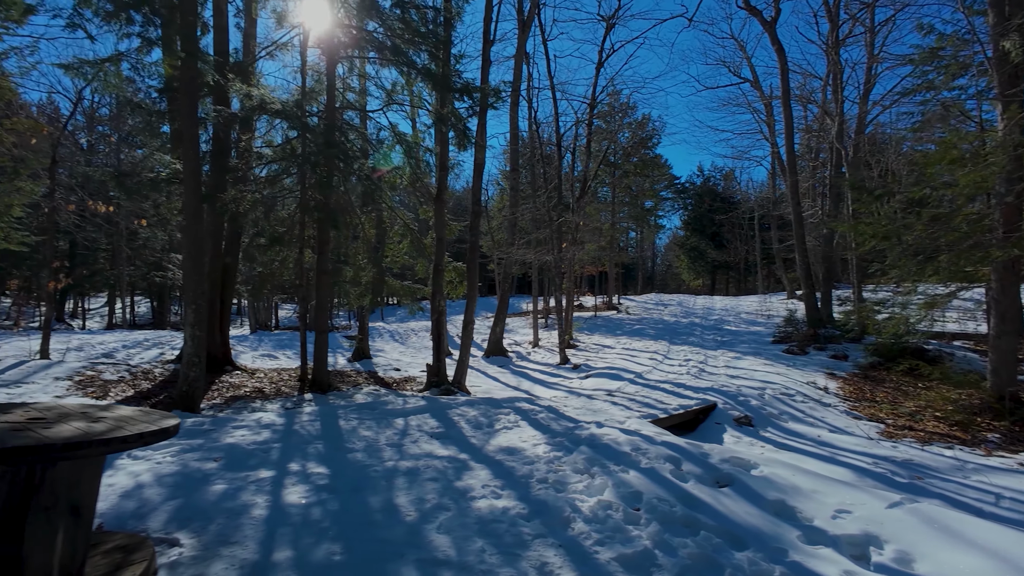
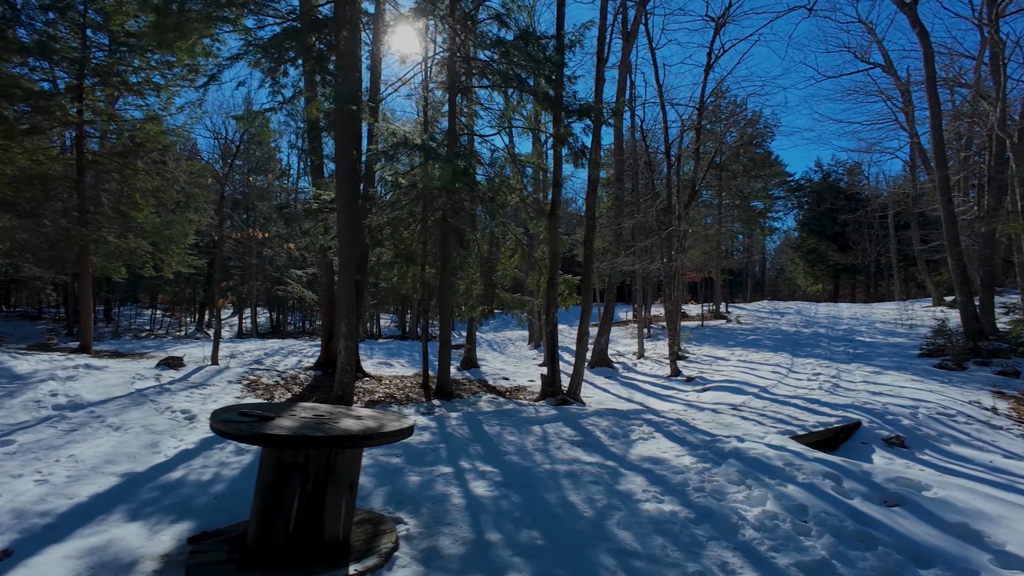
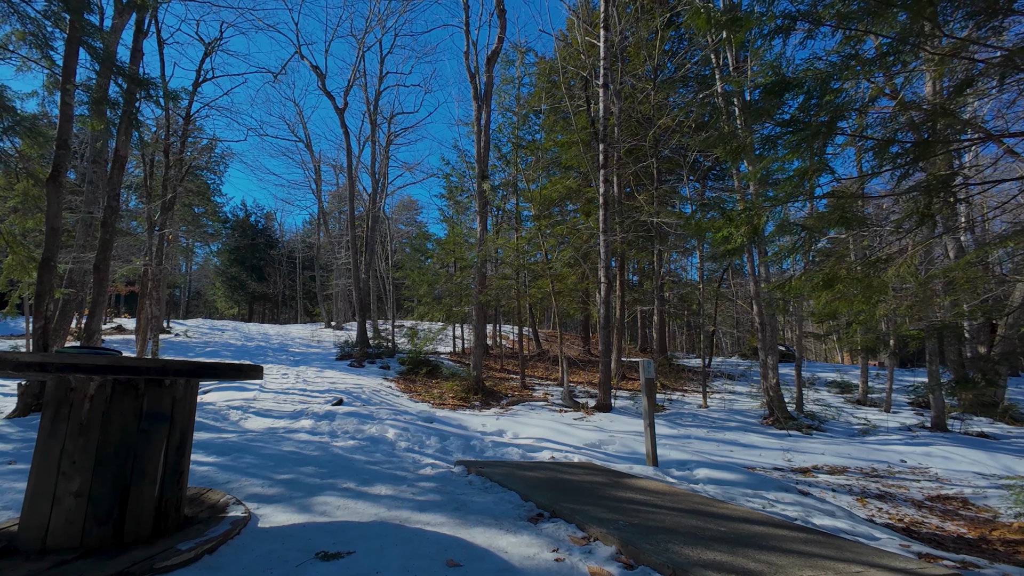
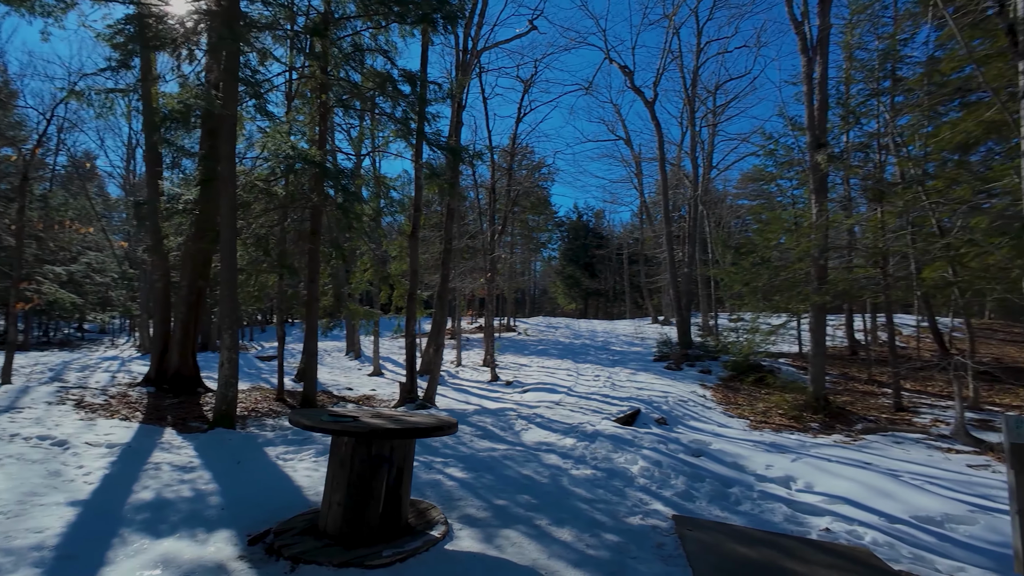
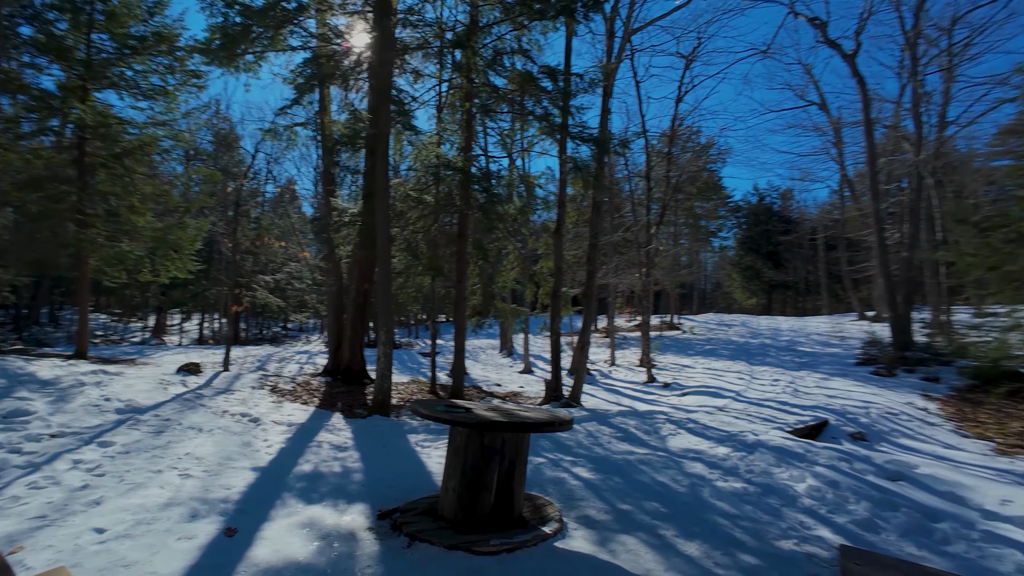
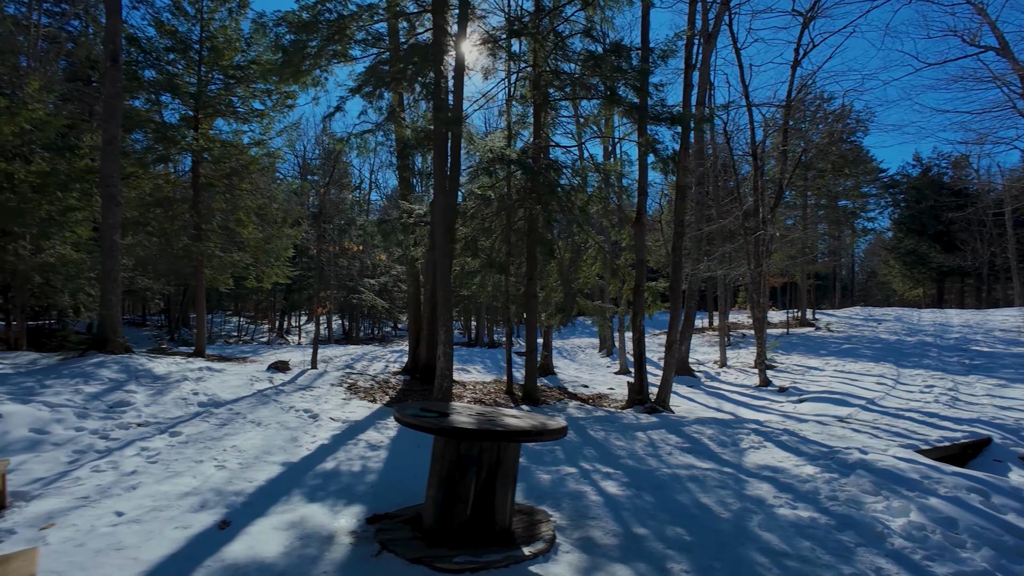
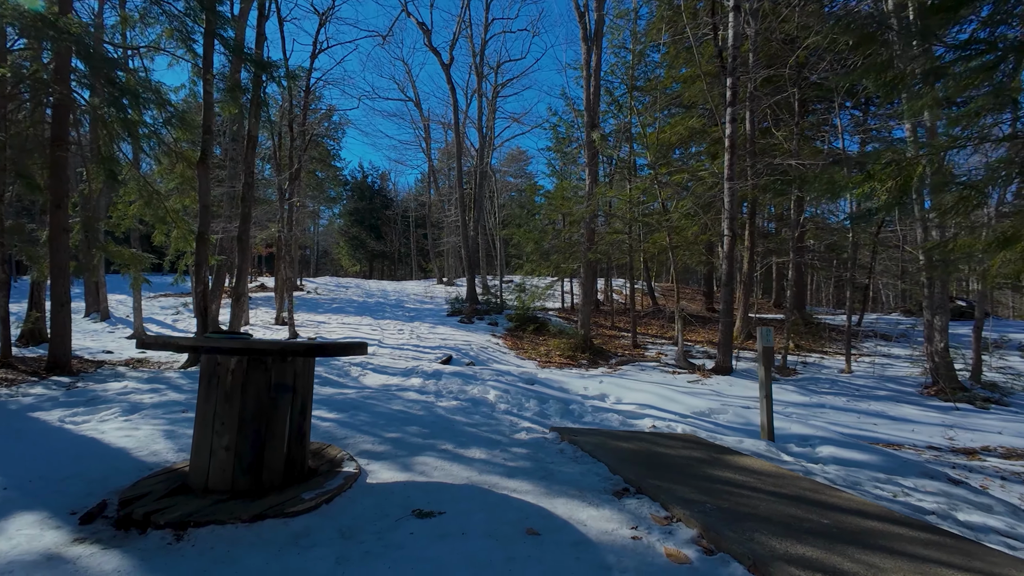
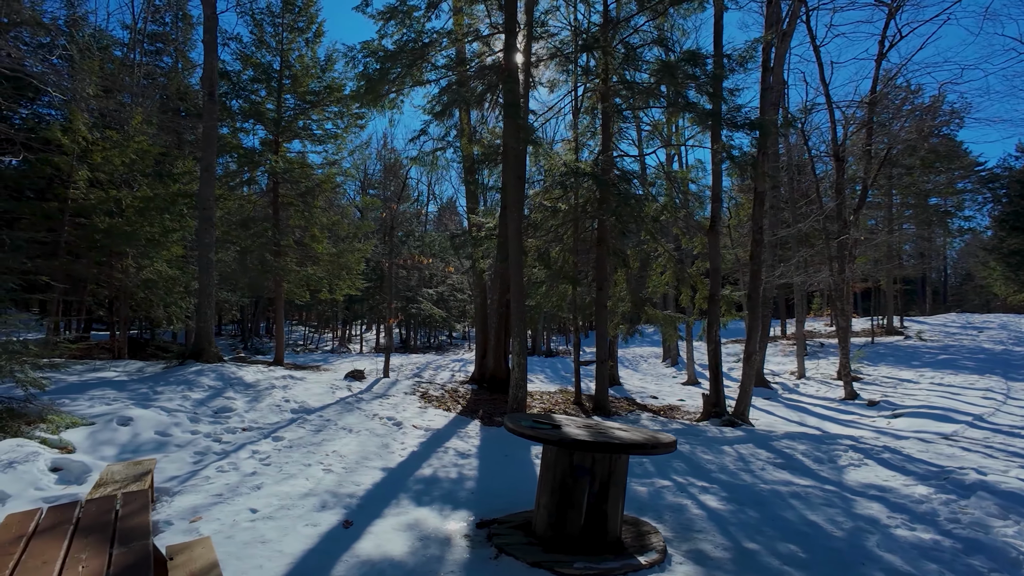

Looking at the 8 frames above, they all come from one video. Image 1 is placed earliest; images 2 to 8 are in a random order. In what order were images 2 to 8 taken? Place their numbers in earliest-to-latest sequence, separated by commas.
2, 6, 8, 5, 4, 7, 3
